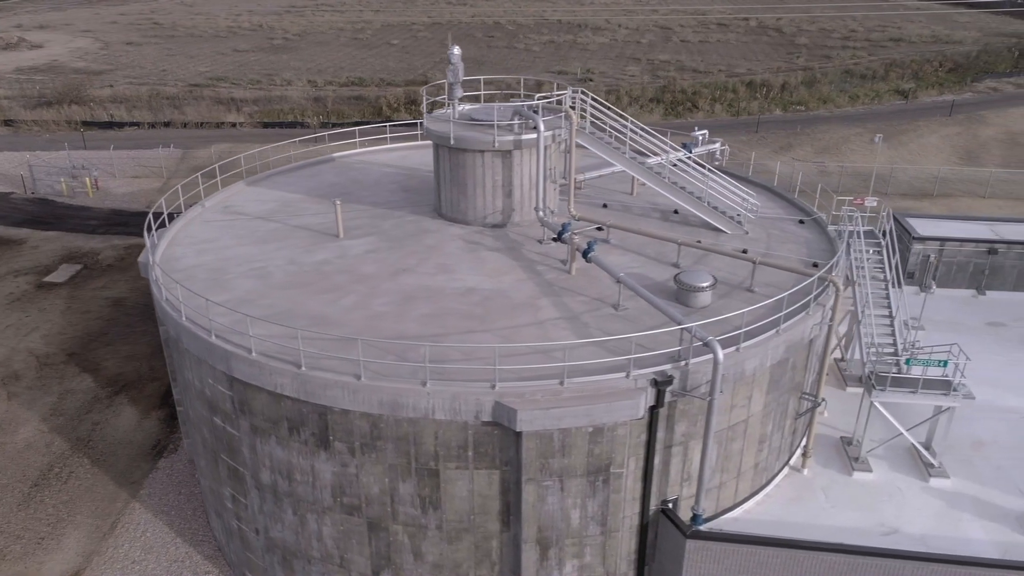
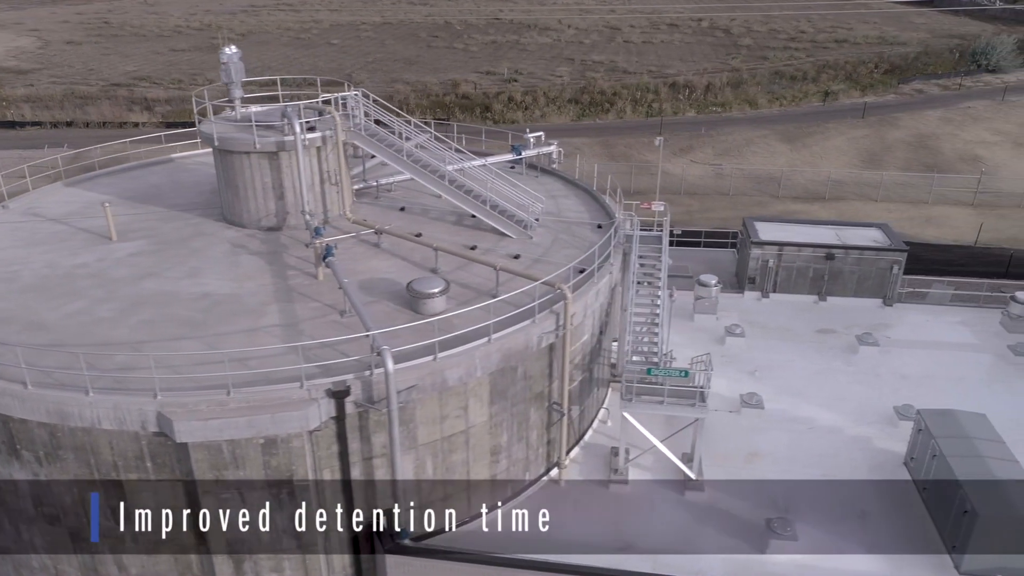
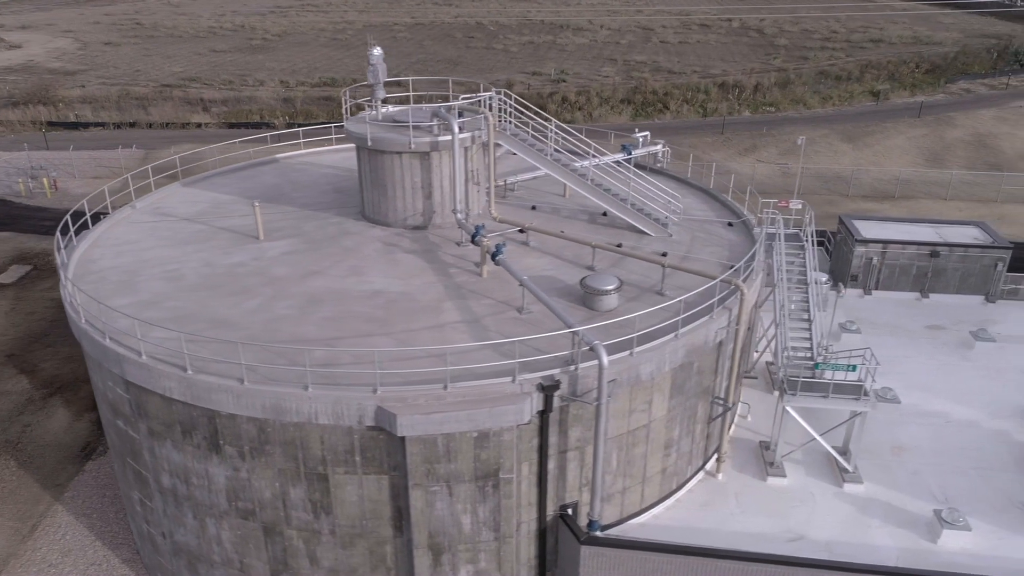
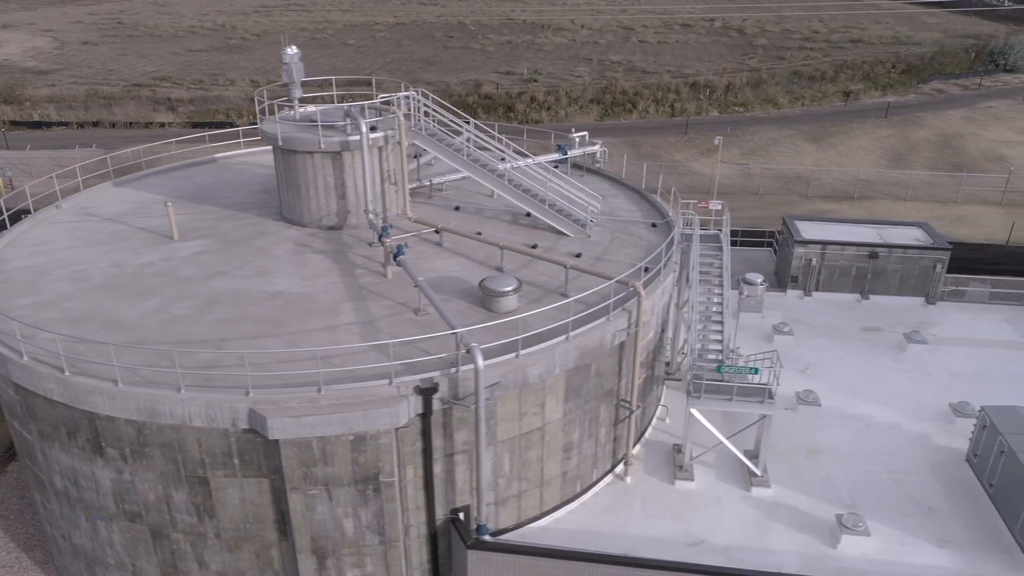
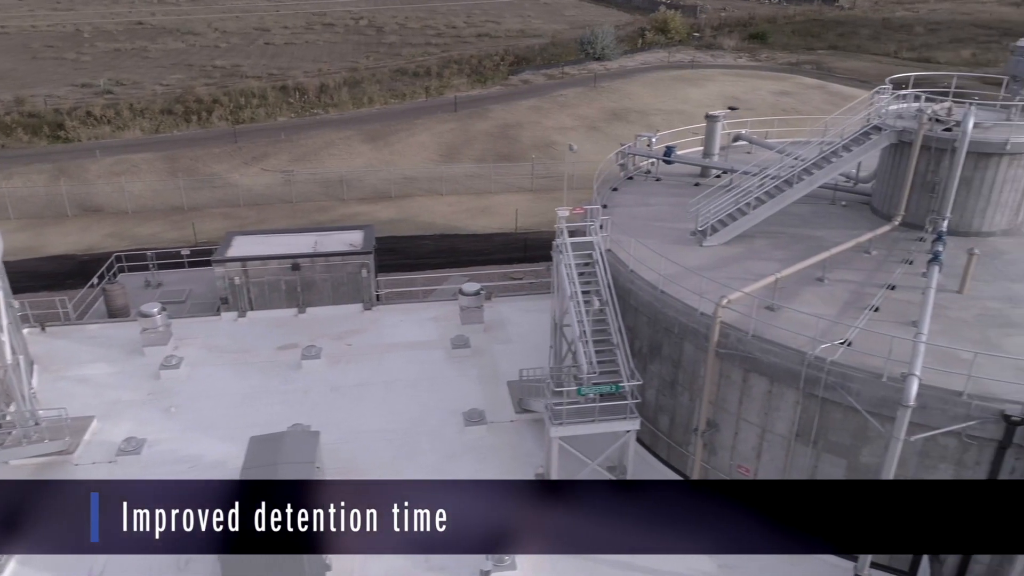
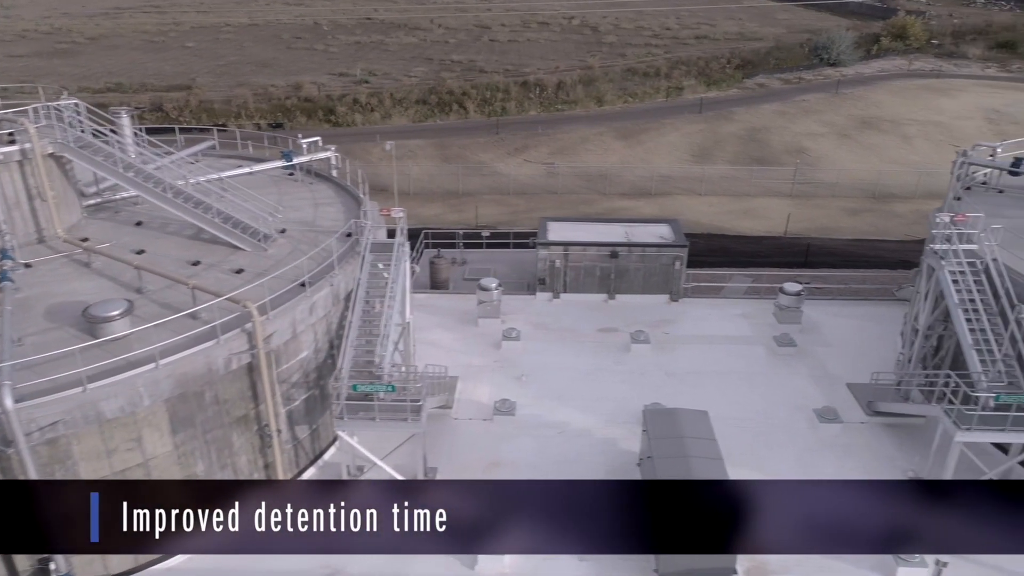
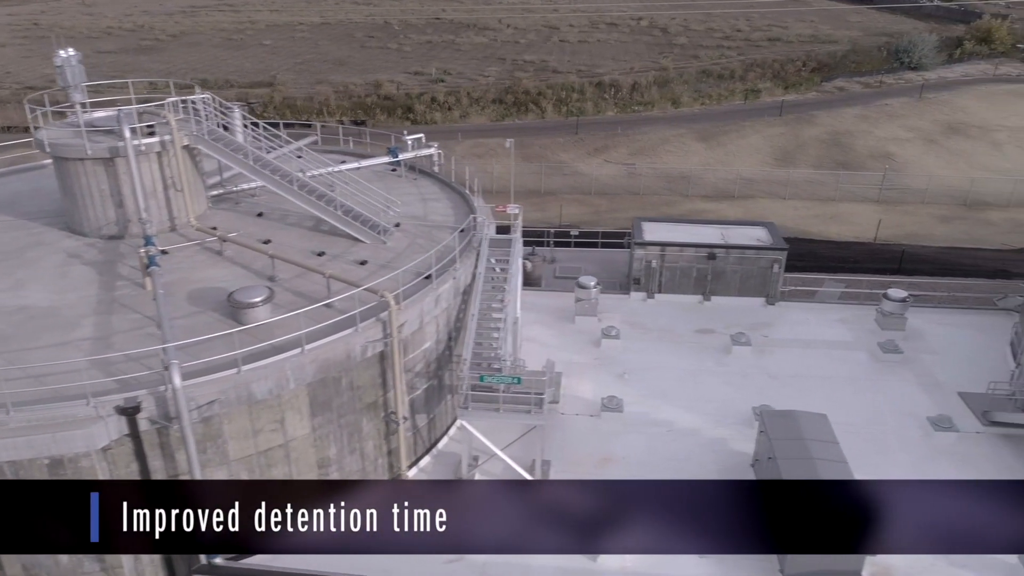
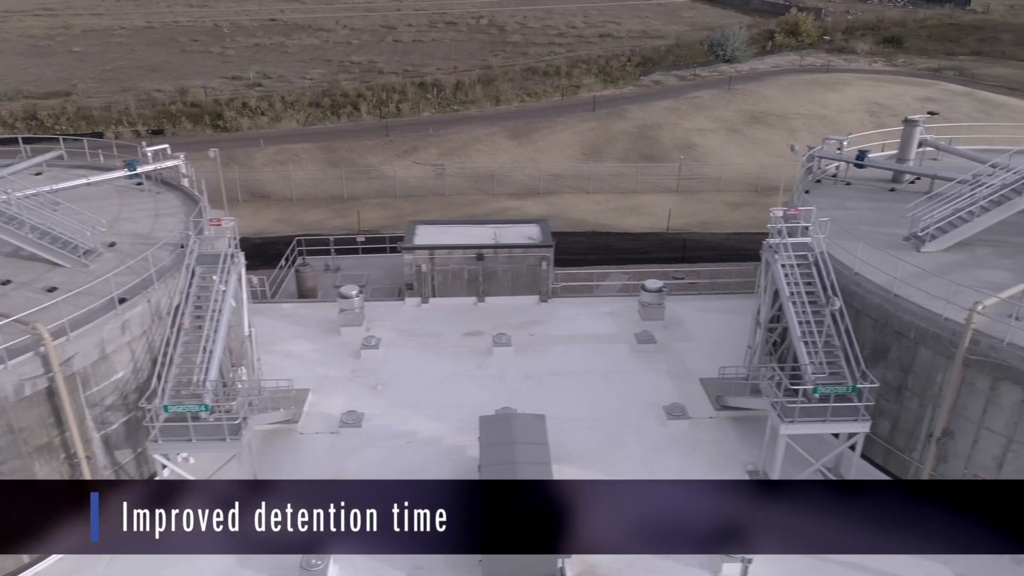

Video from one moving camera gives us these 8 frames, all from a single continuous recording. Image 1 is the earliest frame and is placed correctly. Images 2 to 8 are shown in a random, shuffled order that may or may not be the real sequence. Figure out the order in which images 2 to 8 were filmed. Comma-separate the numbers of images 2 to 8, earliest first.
3, 4, 2, 7, 6, 8, 5
